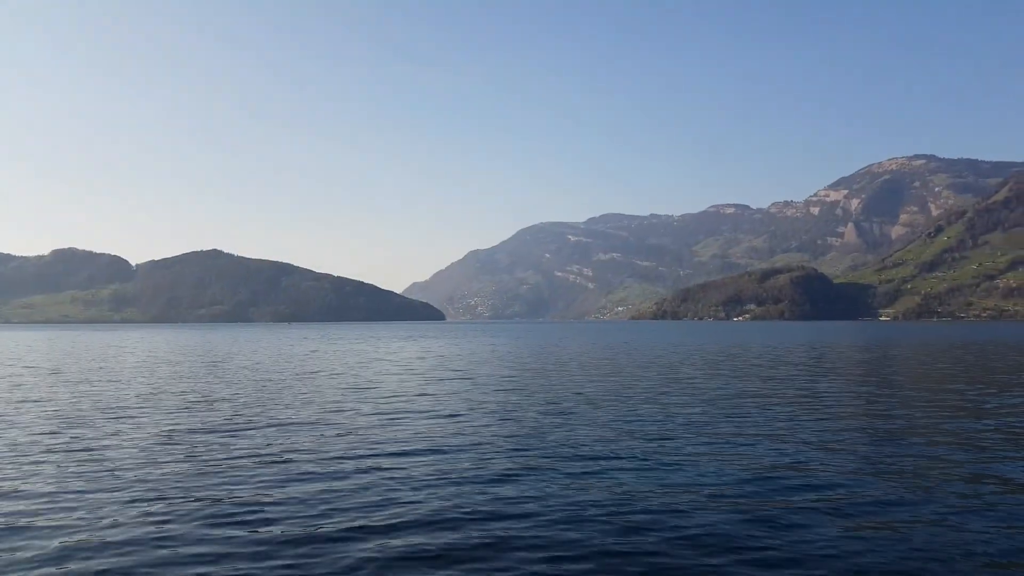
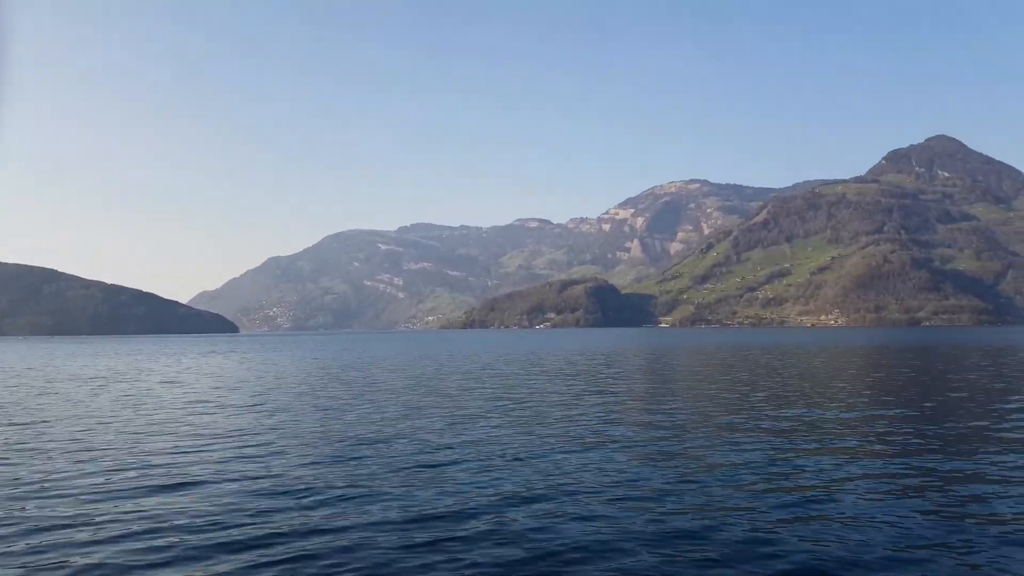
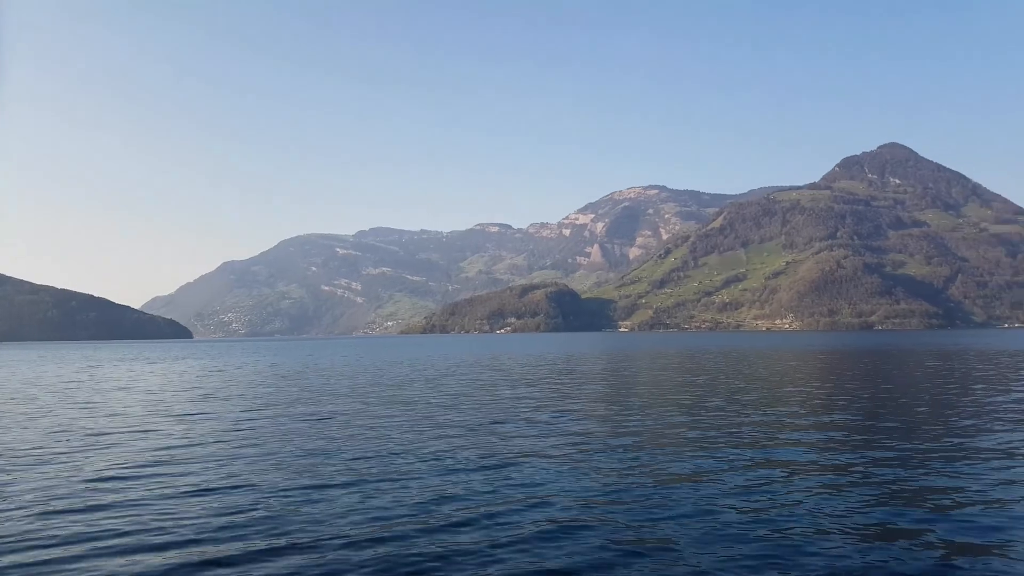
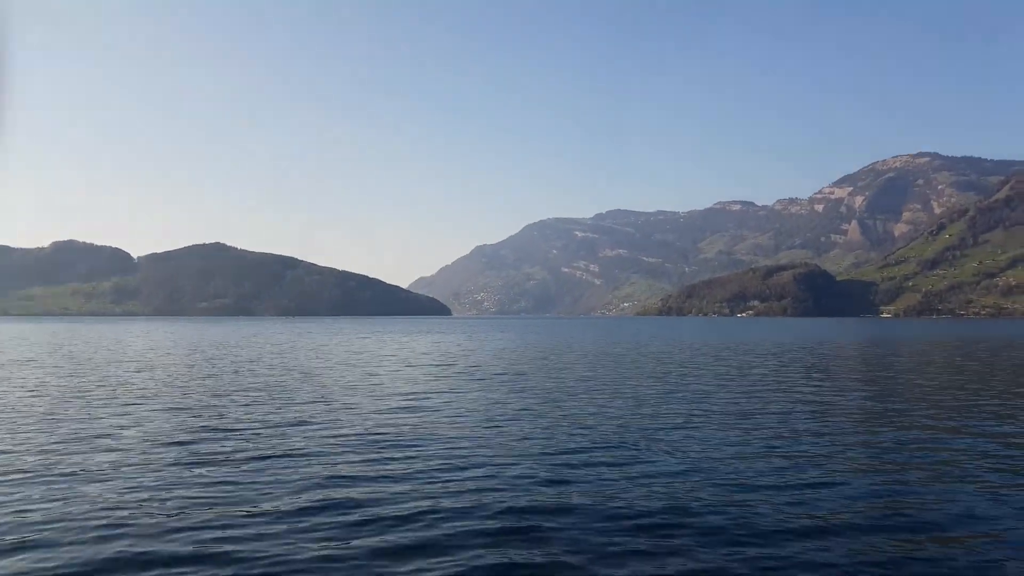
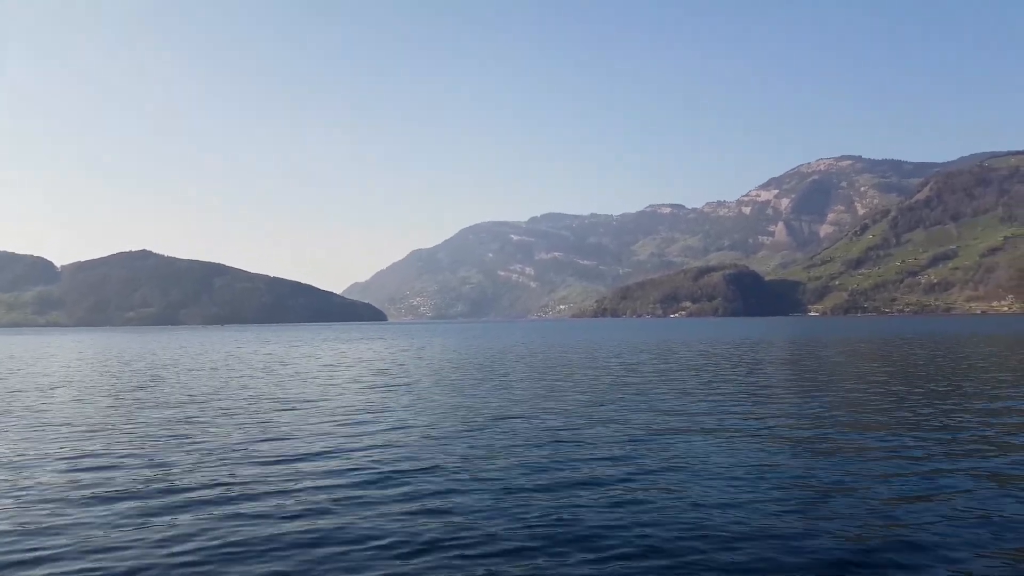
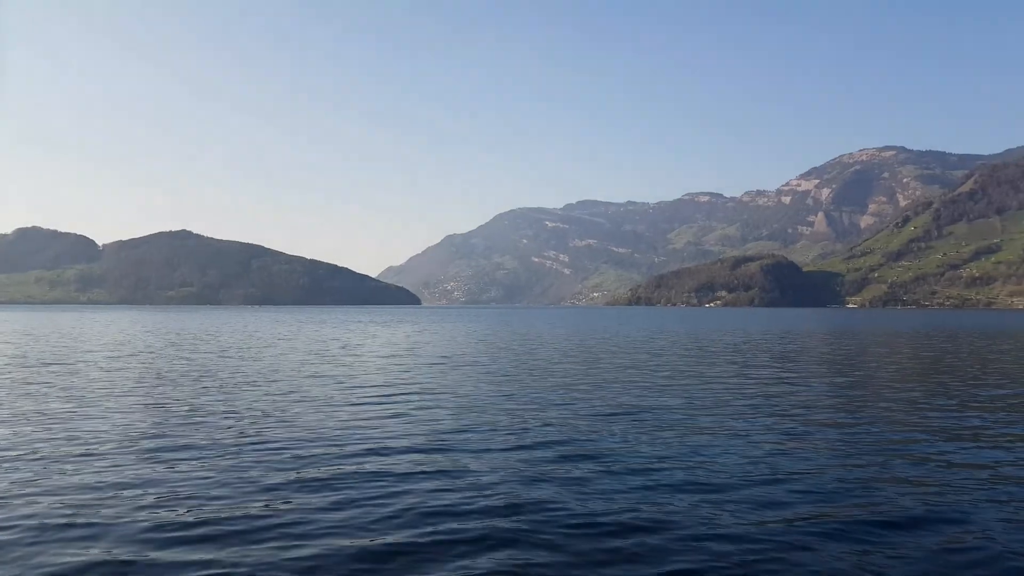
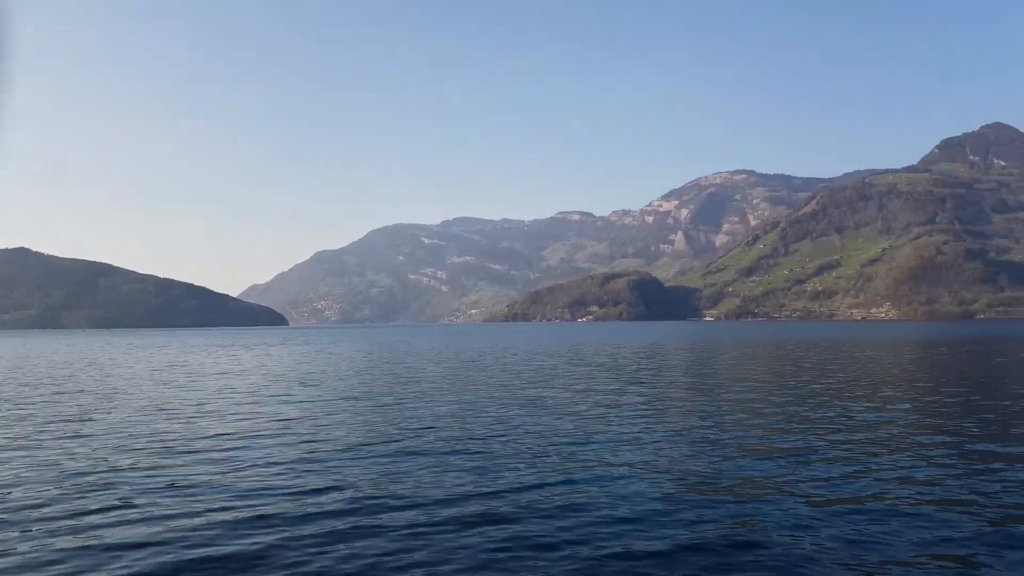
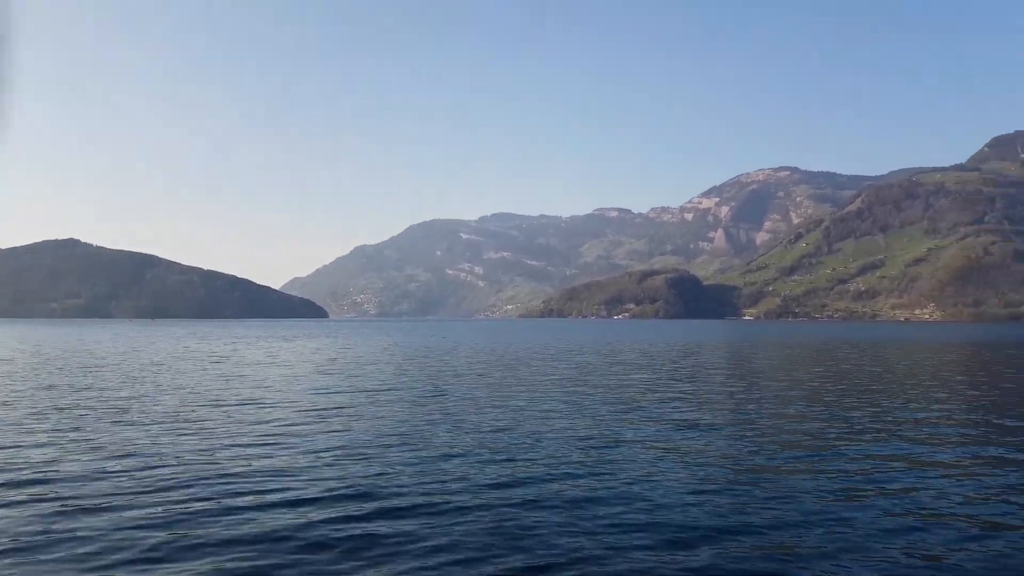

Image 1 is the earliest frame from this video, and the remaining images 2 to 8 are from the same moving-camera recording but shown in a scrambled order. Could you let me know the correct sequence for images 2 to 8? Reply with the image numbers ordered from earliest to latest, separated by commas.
4, 6, 5, 8, 7, 2, 3
